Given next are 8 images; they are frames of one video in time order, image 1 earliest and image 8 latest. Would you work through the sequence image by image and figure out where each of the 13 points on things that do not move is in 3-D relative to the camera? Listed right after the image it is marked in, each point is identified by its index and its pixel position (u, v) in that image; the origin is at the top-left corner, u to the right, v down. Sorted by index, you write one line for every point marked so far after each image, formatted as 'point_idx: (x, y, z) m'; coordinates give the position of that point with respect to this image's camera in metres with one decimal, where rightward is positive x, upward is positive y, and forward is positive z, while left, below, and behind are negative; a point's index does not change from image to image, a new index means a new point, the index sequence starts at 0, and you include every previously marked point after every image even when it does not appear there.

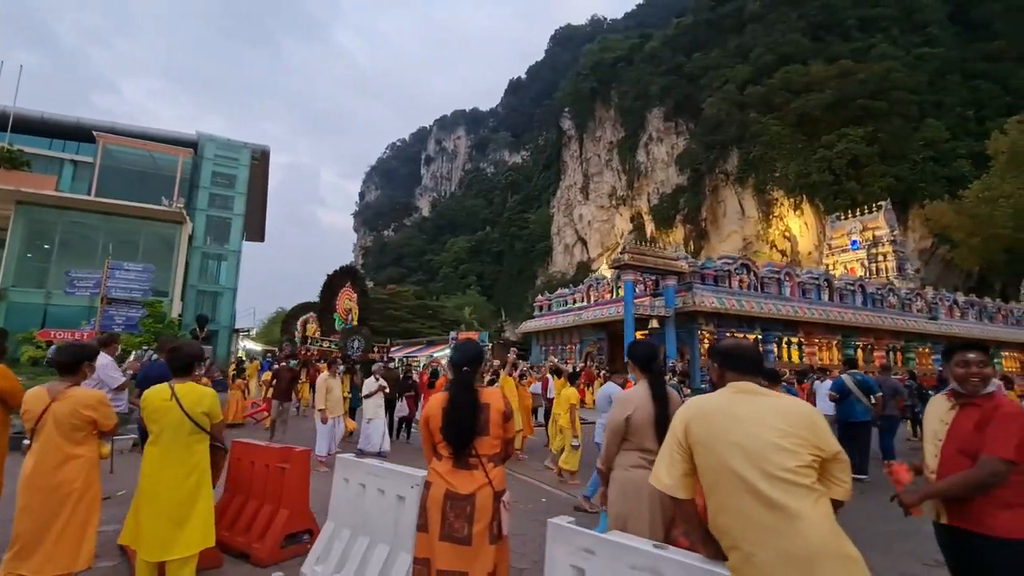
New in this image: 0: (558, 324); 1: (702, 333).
0: (+2.0, -1.4, +19.3) m
1: (+6.1, -1.4, +15.8) m
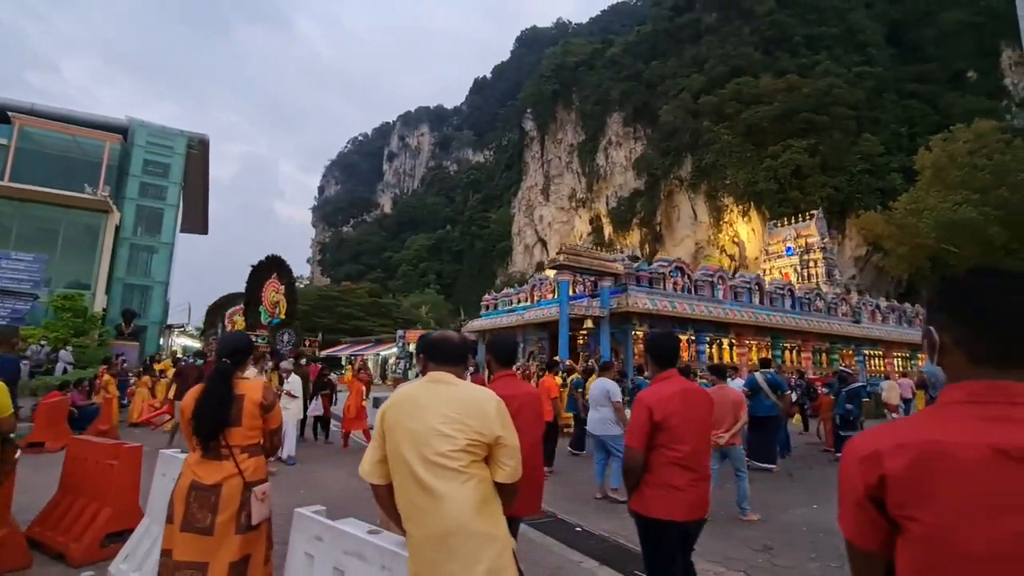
0: (-0.2, -1.4, +19.5) m
1: (+4.1, -1.5, +16.3) m
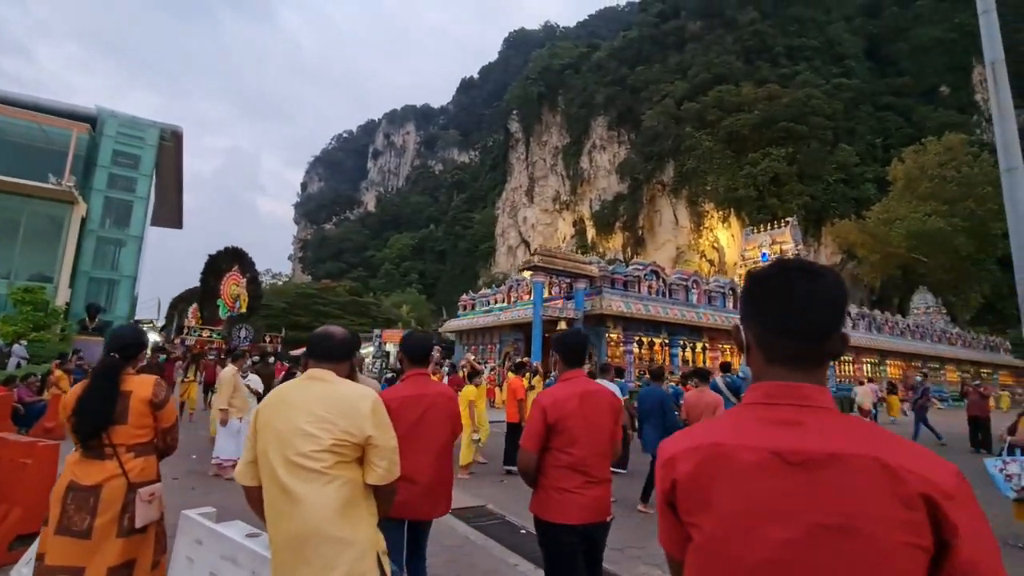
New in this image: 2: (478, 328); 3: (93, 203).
0: (-1.2, -1.4, +19.4) m
1: (+3.2, -1.6, +16.3) m
2: (-1.3, -1.6, +19.8) m
3: (-16.3, +3.3, +19.3) m
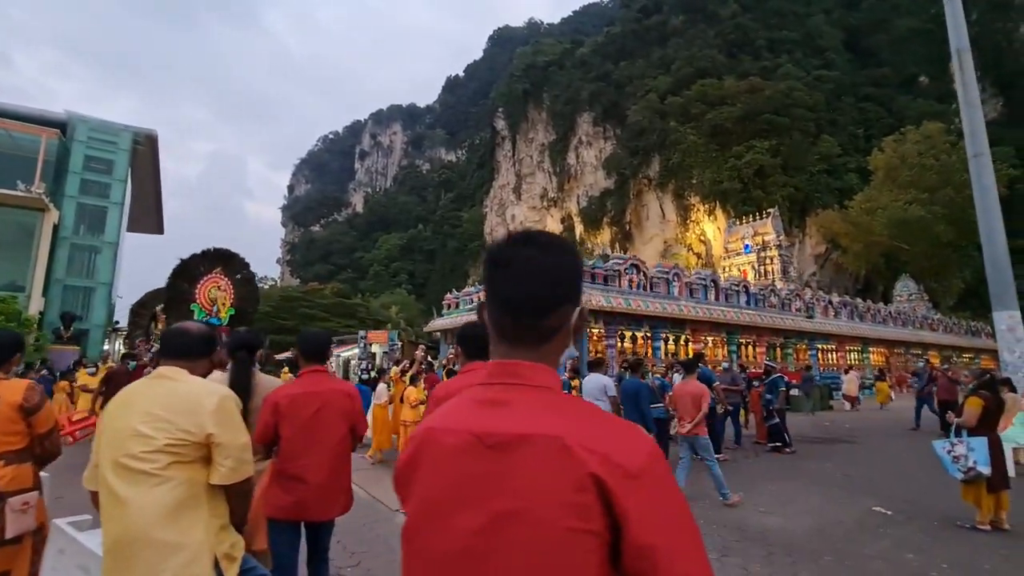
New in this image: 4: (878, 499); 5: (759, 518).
0: (-1.9, -1.3, +19.3) m
1: (+2.6, -1.4, +16.3) m
2: (-2.0, -1.5, +19.7) m
3: (-17.1, +3.0, +18.9) m
4: (+3.7, -2.2, +5.1) m
5: (+2.2, -2.1, +4.5) m
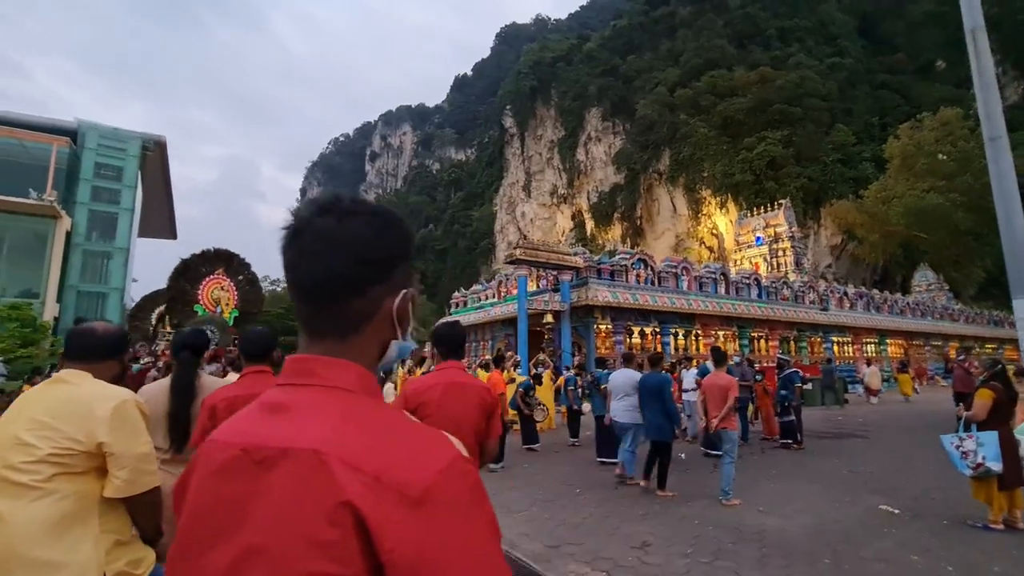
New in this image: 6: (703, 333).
0: (-1.6, -1.2, +19.2) m
1: (+2.8, -1.3, +16.1) m
2: (-1.7, -1.5, +19.6) m
3: (-16.9, +2.8, +19.2) m
4: (+3.6, -2.0, +4.8) m
5: (+2.1, -2.0, +4.3) m
6: (+7.0, -1.7, +18.3) m
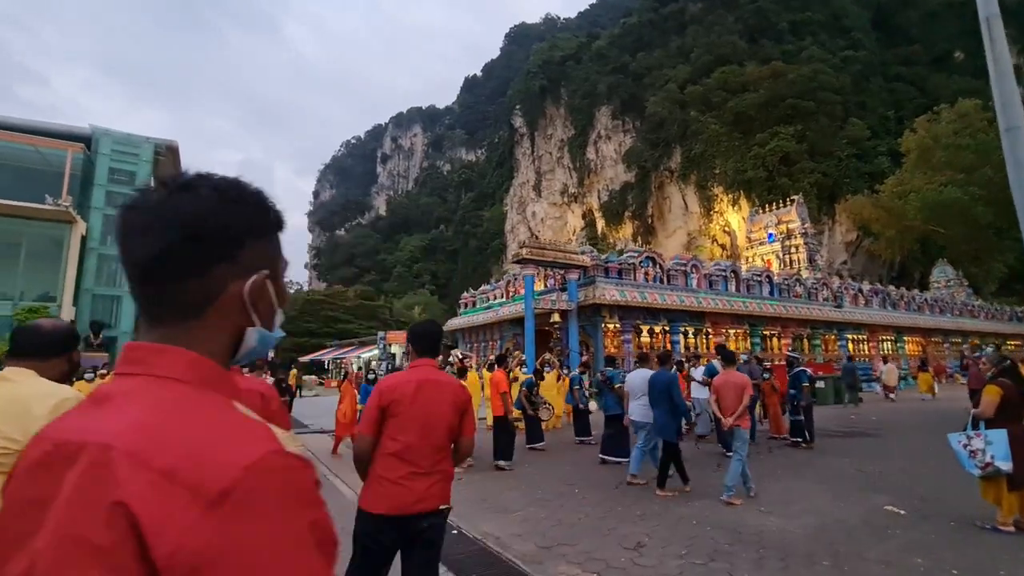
0: (-1.3, -1.2, +19.2) m
1: (+3.0, -1.2, +16.0) m
2: (-1.4, -1.5, +19.6) m
3: (-16.7, +2.7, +19.6) m
4: (+3.6, -2.0, +4.7) m
5: (+2.1, -2.0, +4.2) m
6: (+7.3, -1.6, +18.0) m
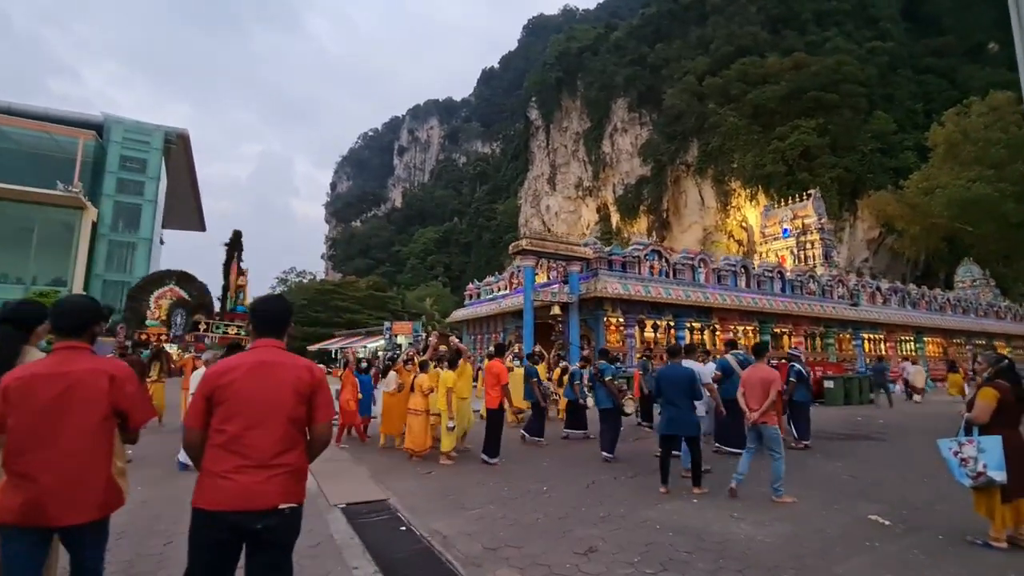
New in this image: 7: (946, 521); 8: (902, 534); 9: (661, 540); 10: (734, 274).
0: (-1.2, -0.9, +19.0) m
1: (+3.0, -1.0, +15.7) m
2: (-1.3, -1.1, +19.4) m
3: (-16.5, +3.2, +19.8) m
4: (+3.2, -1.9, +4.4) m
5: (+1.7, -1.9, +3.9) m
6: (+7.3, -1.4, +17.6) m
7: (+3.4, -1.8, +3.9) m
8: (+2.9, -1.8, +3.7) m
9: (+1.1, -1.8, +3.6) m
10: (+8.3, +0.5, +18.6) m
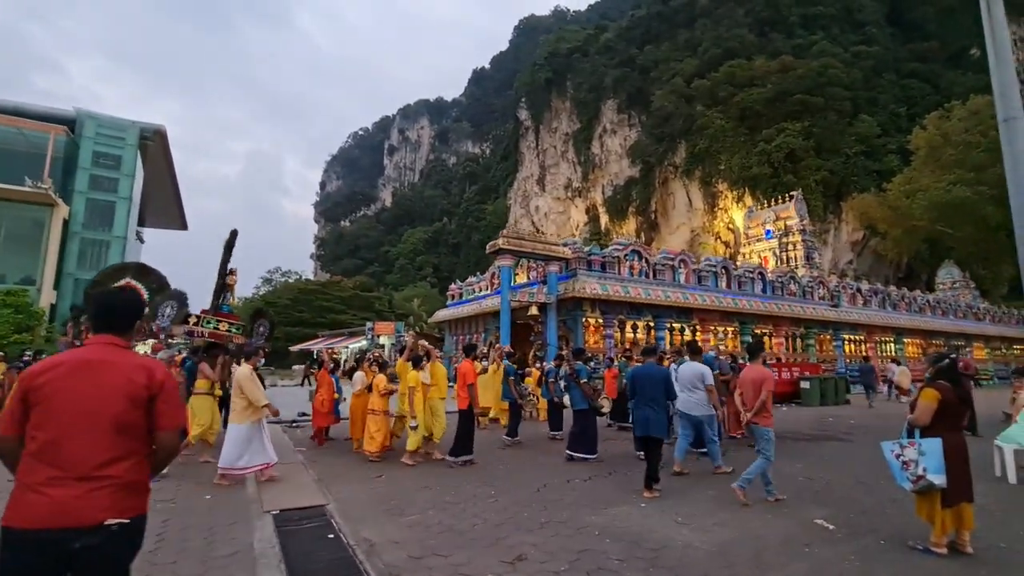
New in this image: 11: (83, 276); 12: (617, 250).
0: (-2.0, -0.9, +18.8) m
1: (+2.3, -1.0, +15.6) m
2: (-2.0, -1.1, +19.2) m
3: (-17.2, +3.3, +19.3) m
4: (+2.7, -1.9, +4.3) m
5: (+1.2, -1.9, +3.8) m
6: (+6.6, -1.4, +17.5) m
7: (+2.9, -1.8, +3.8) m
8: (+2.4, -1.8, +3.6) m
9: (+0.6, -1.8, +3.4) m
10: (+7.5, +0.5, +18.6) m
11: (-16.9, +0.5, +19.3) m
12: (+3.5, +1.3, +16.6) m
